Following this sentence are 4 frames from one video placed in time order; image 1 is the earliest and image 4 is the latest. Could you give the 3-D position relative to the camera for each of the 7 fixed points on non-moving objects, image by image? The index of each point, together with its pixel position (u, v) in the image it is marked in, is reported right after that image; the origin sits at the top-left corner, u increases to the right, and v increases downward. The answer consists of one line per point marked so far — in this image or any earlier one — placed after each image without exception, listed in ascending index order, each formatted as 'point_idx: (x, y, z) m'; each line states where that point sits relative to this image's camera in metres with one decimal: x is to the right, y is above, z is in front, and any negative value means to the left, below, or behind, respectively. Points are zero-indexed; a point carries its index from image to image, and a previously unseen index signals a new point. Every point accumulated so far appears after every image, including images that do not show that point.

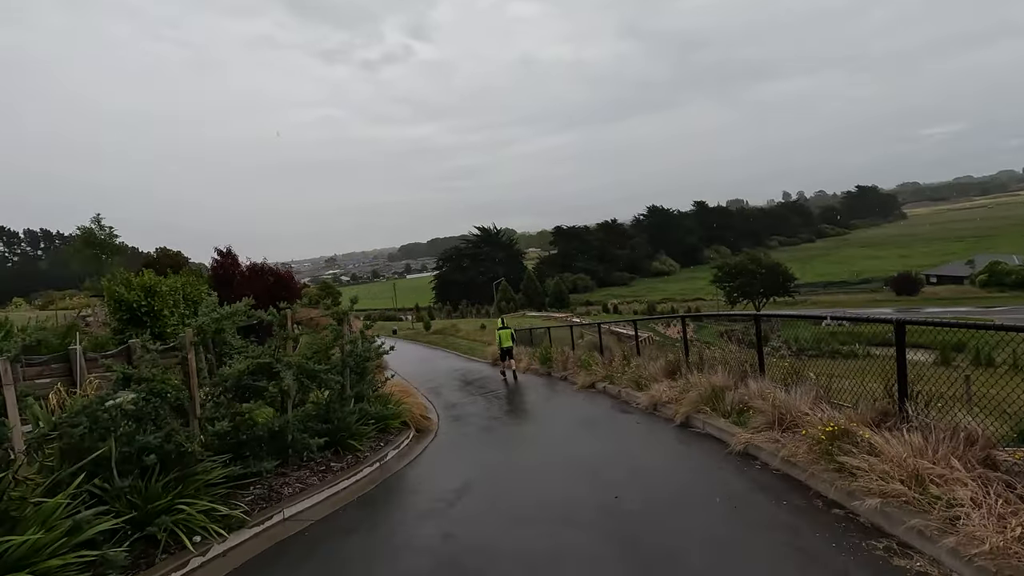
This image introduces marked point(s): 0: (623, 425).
0: (+1.6, -2.0, +7.6) m
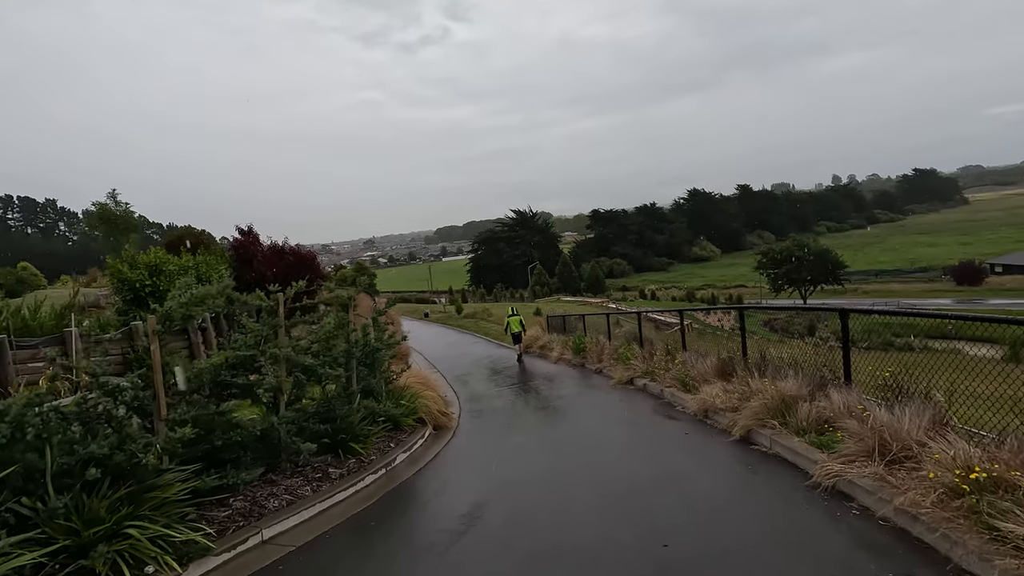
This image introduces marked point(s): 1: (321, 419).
0: (+1.9, -1.8, +6.5) m
1: (-2.3, -1.5, +6.3) m
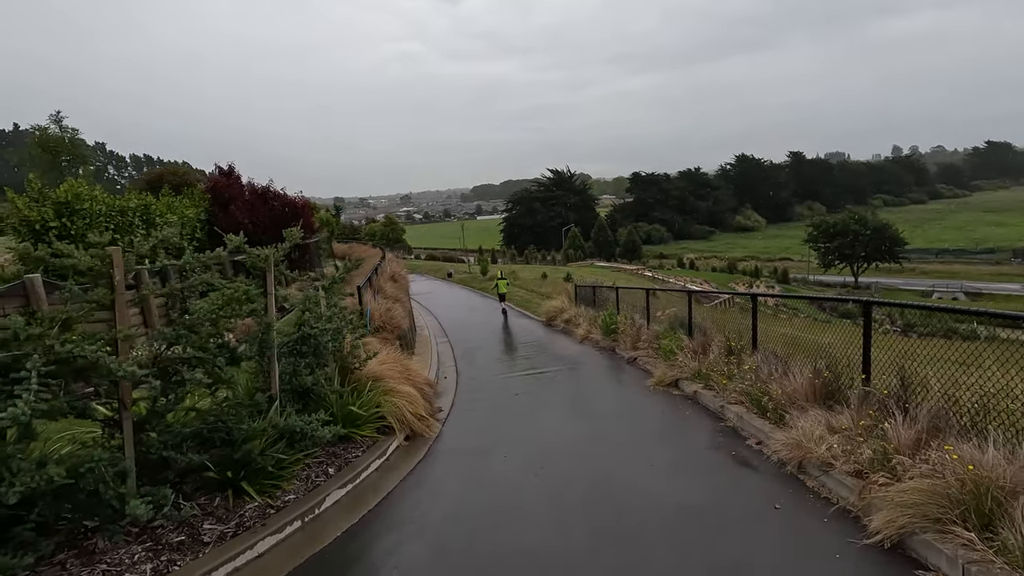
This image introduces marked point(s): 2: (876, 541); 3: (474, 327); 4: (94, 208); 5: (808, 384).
0: (+1.7, -1.6, +4.1) m
1: (-2.4, -1.2, +4.1) m
2: (+2.2, -1.5, +3.2) m
3: (-1.2, -1.2, +16.9) m
4: (-6.2, +1.2, +8.1) m
5: (+2.9, -0.9, +5.3) m
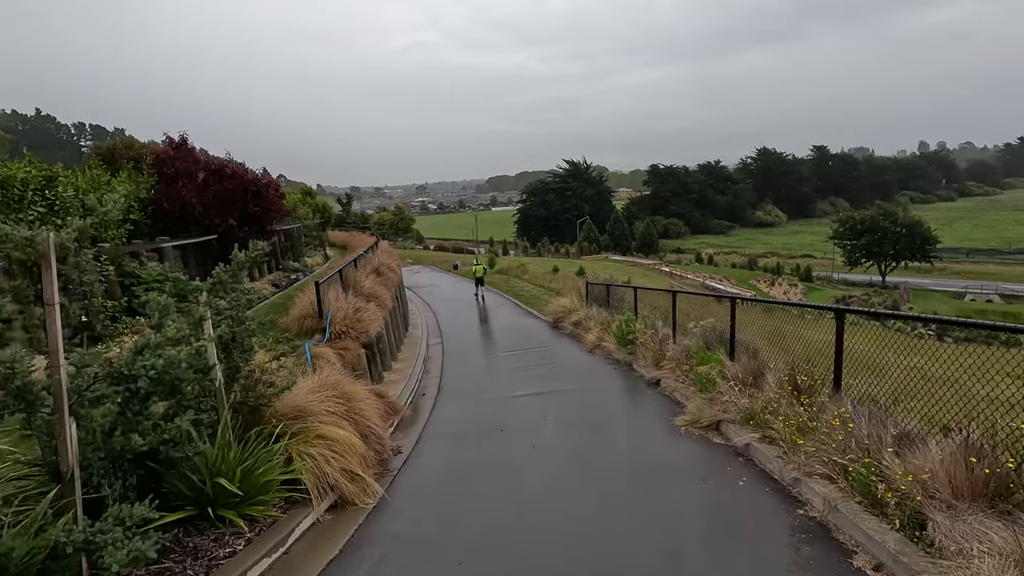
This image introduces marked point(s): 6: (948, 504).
0: (+1.4, -1.7, +2.0) m
1: (-2.7, -1.2, +2.2) m
2: (+1.8, -1.7, +1.1) m
3: (-1.1, -1.1, +14.9) m
4: (-6.3, +1.3, +6.2) m
5: (+2.6, -1.0, +3.2) m
6: (+2.5, -1.2, +3.1) m
